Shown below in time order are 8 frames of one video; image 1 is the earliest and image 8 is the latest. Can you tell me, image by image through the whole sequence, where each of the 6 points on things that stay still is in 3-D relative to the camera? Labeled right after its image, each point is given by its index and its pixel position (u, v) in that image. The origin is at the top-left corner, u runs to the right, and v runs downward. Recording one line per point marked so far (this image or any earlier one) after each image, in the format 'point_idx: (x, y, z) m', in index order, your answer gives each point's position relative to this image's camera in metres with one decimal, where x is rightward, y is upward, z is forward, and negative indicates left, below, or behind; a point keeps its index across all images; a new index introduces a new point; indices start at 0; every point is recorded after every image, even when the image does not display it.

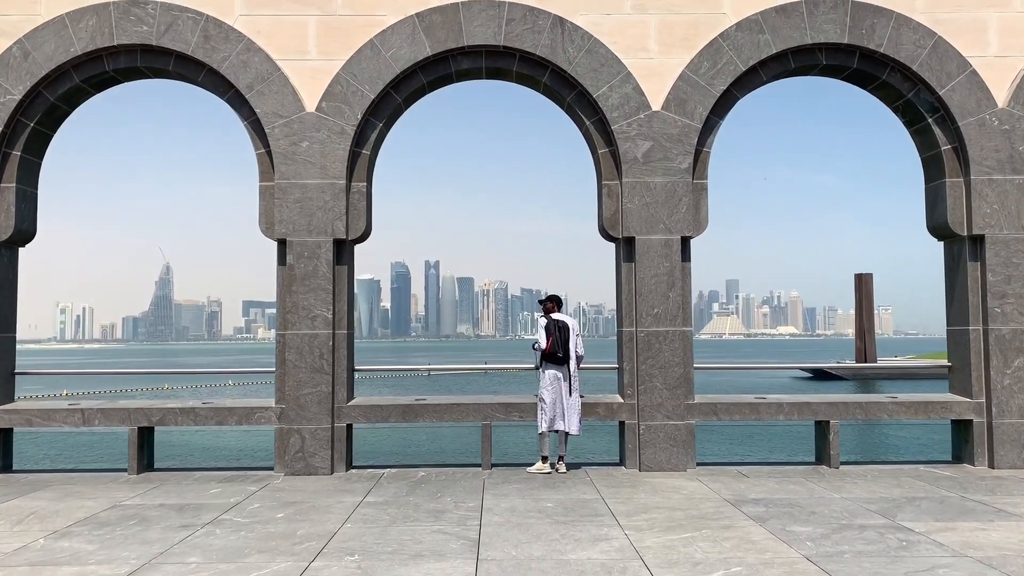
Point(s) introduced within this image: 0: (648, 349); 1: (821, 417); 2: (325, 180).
0: (+1.2, -0.5, +7.2) m
1: (+2.7, -1.1, +7.4) m
2: (-1.6, +0.9, +7.3) m
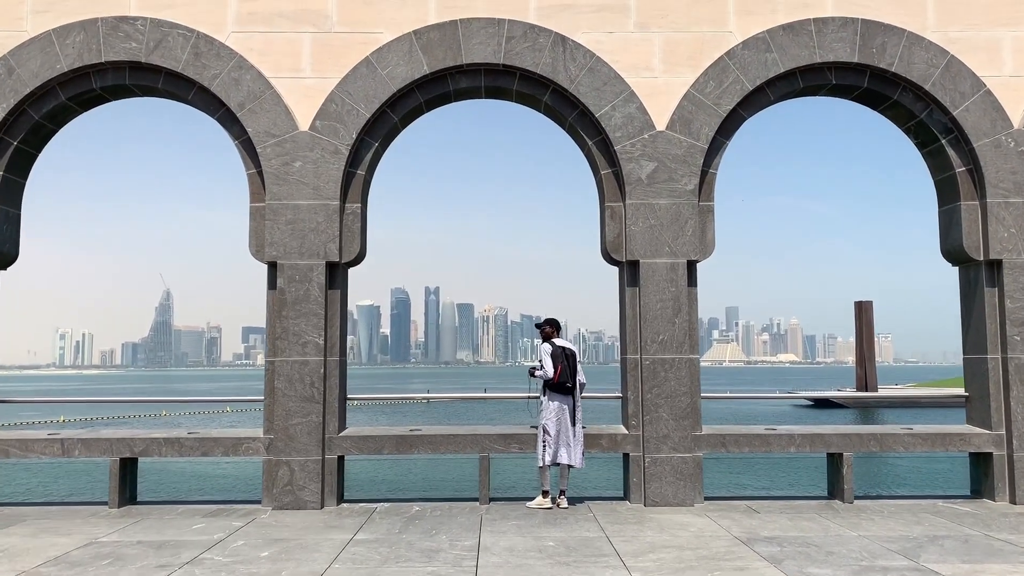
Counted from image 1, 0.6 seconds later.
0: (+1.2, -0.7, +6.9) m
1: (+2.7, -1.3, +7.0) m
2: (-1.6, +0.7, +7.0) m
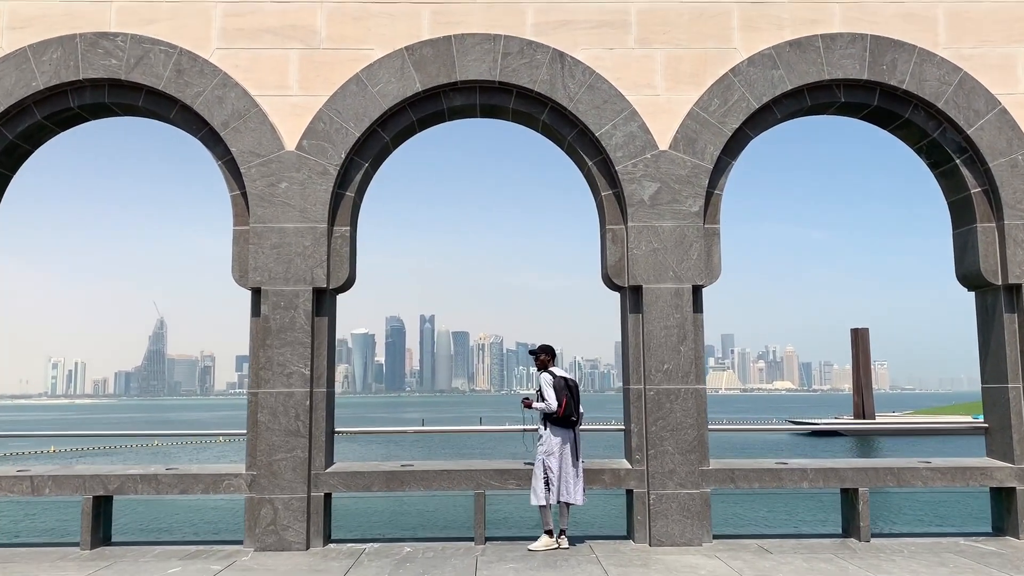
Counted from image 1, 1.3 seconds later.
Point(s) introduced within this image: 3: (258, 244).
0: (+1.1, -0.9, +6.6) m
1: (+2.6, -1.5, +6.7) m
2: (-1.6, +0.5, +6.7) m
3: (-2.0, +0.3, +6.6) m
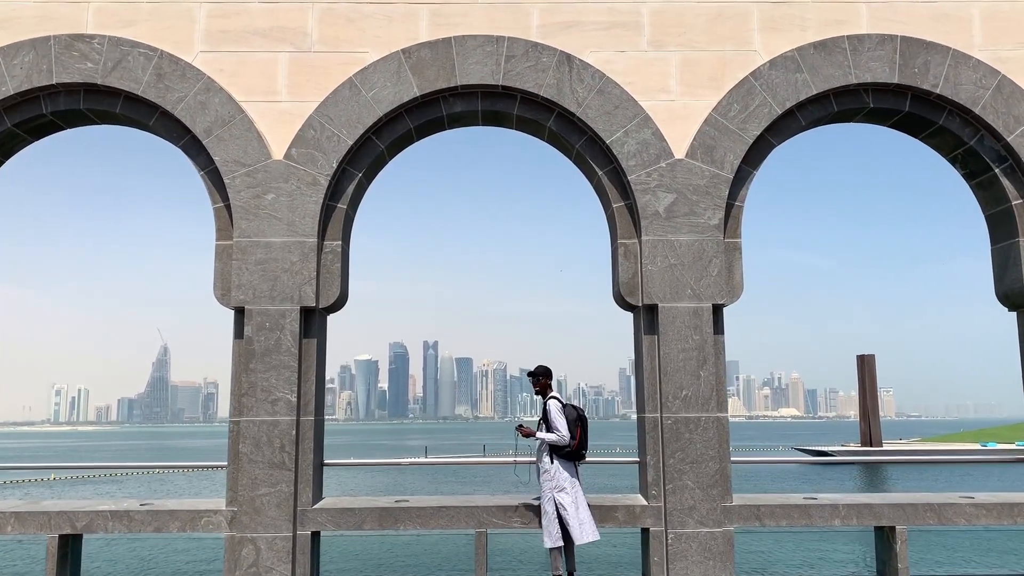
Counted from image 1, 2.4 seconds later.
0: (+1.2, -1.1, +6.0) m
1: (+2.7, -1.7, +6.1) m
2: (-1.6, +0.4, +6.2) m
3: (-2.0, +0.2, +6.1) m
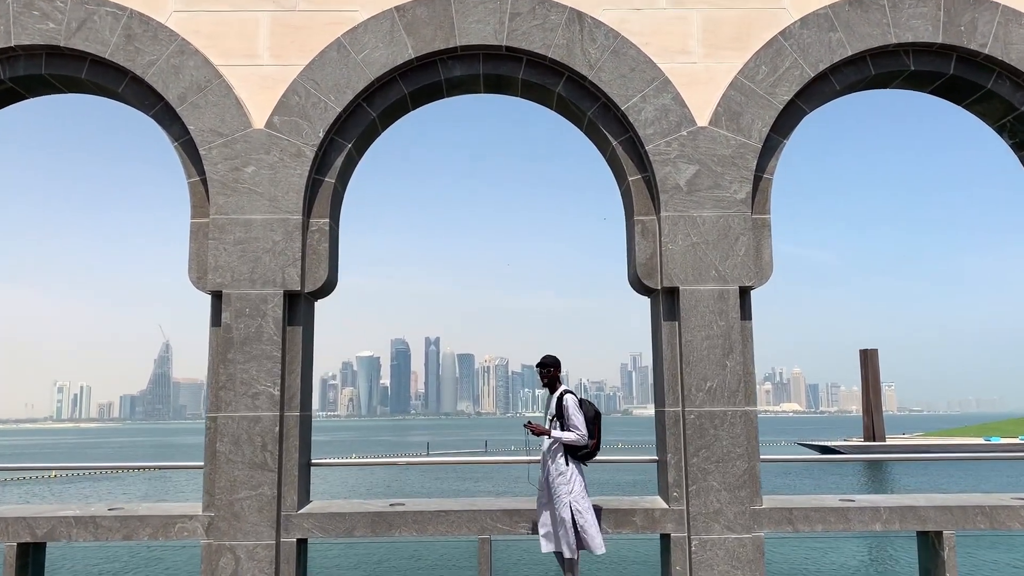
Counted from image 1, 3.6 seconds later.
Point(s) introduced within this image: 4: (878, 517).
0: (+1.2, -1.0, +5.4) m
1: (+2.7, -1.5, +5.5) m
2: (-1.6, +0.5, +5.6) m
3: (-1.9, +0.3, +5.6) m
4: (+2.4, -1.5, +5.5) m
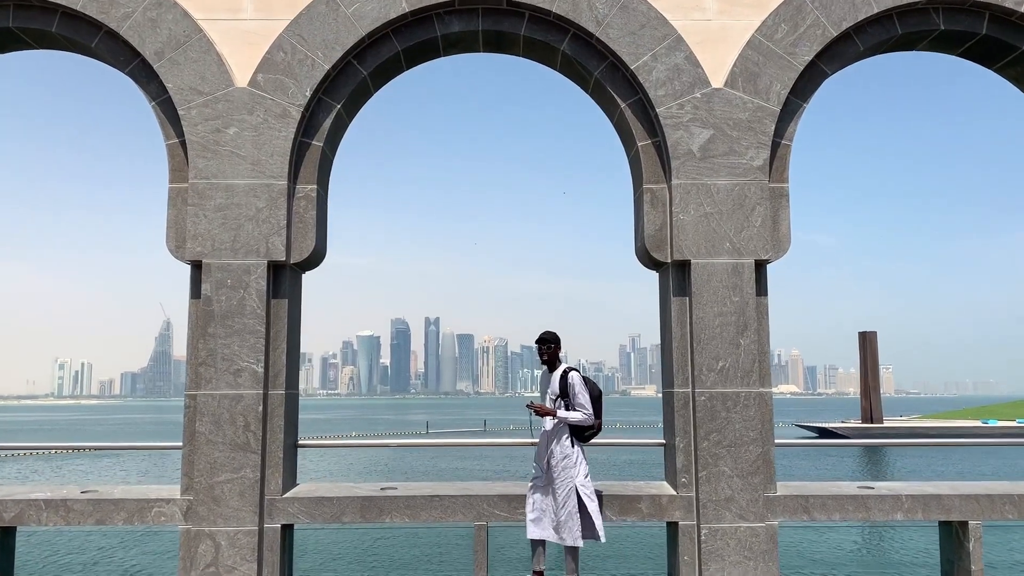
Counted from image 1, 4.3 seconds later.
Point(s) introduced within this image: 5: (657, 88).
0: (+1.2, -0.8, +5.1) m
1: (+2.7, -1.4, +5.2) m
2: (-1.6, +0.7, +5.2) m
3: (-1.9, +0.5, +5.2) m
4: (+2.4, -1.3, +5.2) m
5: (+0.9, +1.3, +5.3) m
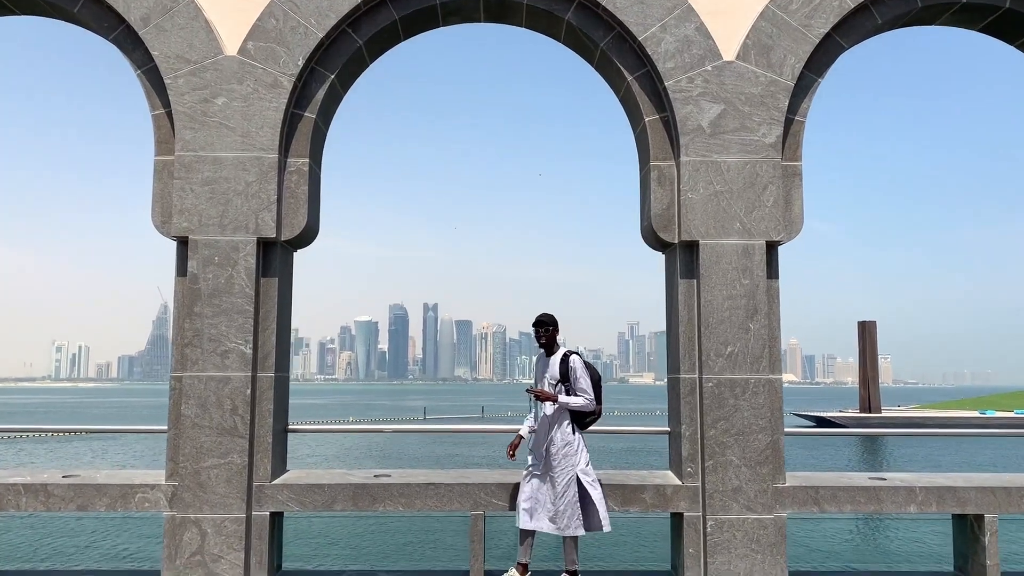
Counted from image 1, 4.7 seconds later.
0: (+1.2, -0.7, +4.9) m
1: (+2.7, -1.3, +5.0) m
2: (-1.6, +0.8, +5.0) m
3: (-1.9, +0.6, +5.0) m
4: (+2.4, -1.2, +5.0) m
5: (+0.9, +1.4, +5.1) m
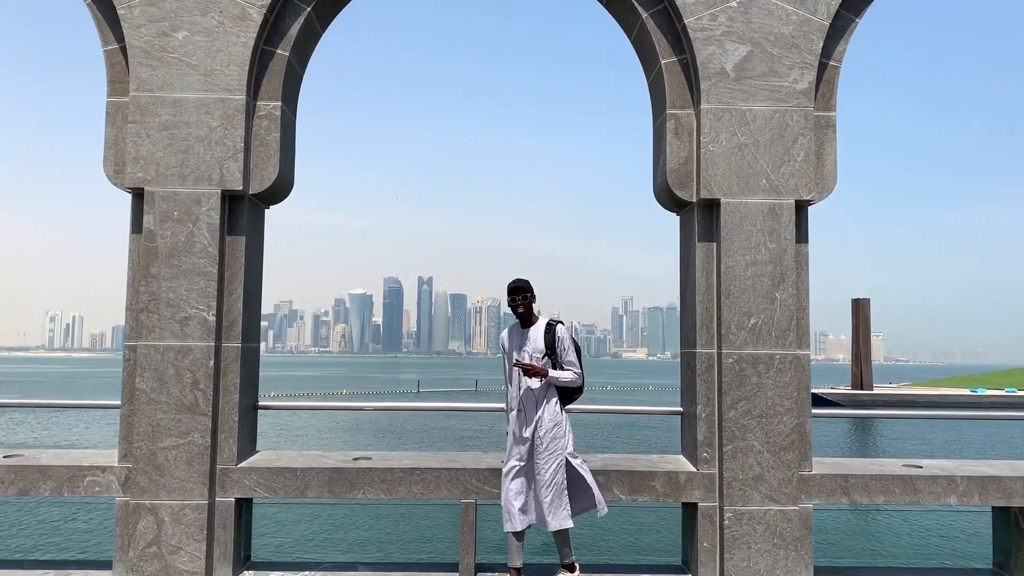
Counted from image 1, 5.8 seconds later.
0: (+1.2, -0.5, +4.4) m
1: (+2.7, -1.1, +4.5) m
2: (-1.6, +1.0, +4.4) m
3: (-1.9, +0.9, +4.4) m
4: (+2.3, -1.1, +4.5) m
5: (+0.9, +1.6, +4.5) m
